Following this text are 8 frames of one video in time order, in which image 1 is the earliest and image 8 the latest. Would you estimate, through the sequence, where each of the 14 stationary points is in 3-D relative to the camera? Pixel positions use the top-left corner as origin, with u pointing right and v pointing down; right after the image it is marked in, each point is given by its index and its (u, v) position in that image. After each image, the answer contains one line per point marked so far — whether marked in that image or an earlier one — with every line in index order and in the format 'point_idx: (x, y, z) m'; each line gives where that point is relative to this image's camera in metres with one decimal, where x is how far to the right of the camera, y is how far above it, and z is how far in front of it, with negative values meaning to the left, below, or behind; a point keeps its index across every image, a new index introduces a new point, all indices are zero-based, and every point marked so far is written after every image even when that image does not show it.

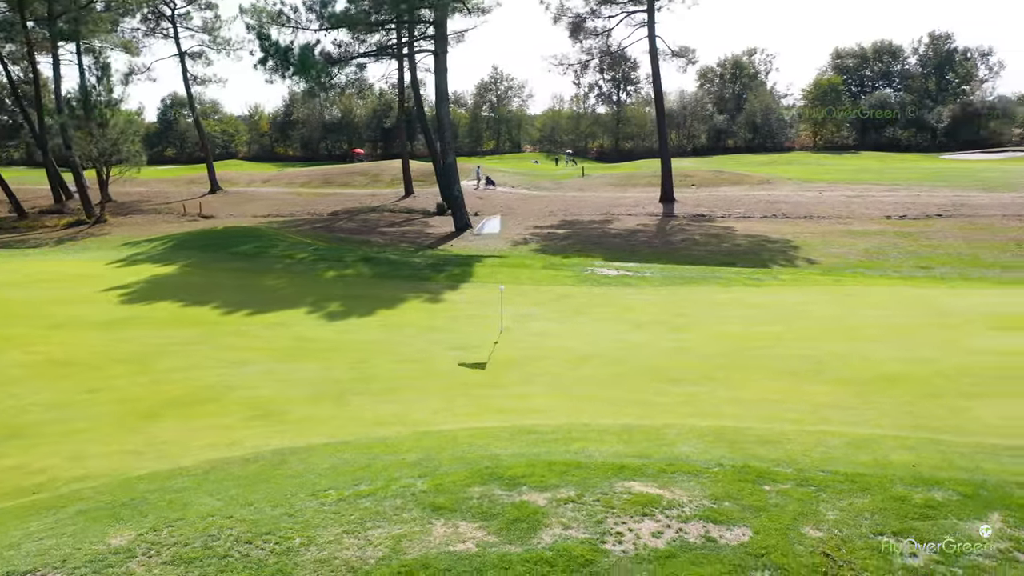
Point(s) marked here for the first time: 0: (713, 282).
0: (+2.9, +0.1, +11.8) m
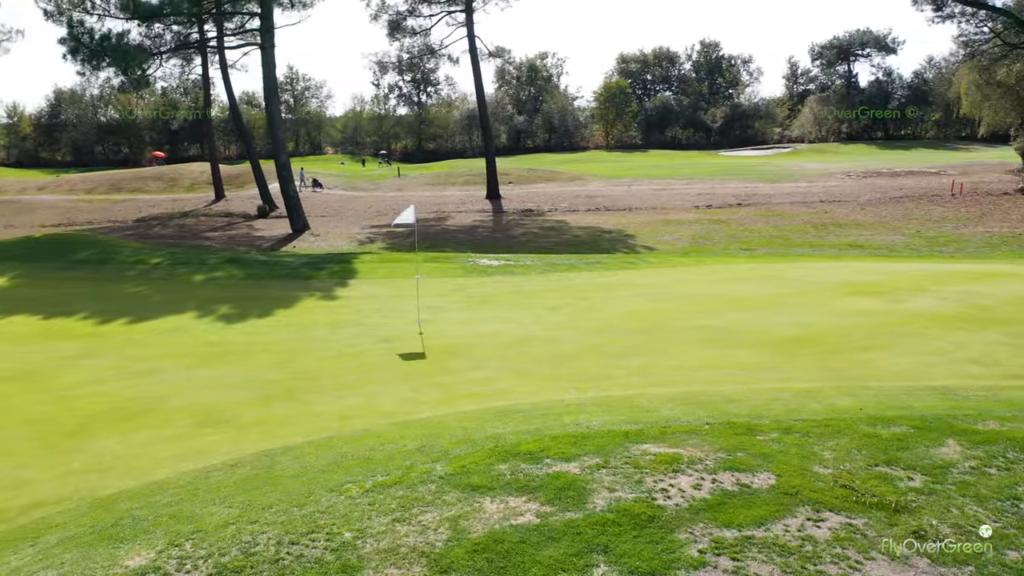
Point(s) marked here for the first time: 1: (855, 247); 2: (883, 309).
0: (+1.2, +0.3, +12.3) m
1: (+7.5, +0.9, +17.9) m
2: (+4.2, -0.2, +9.2) m
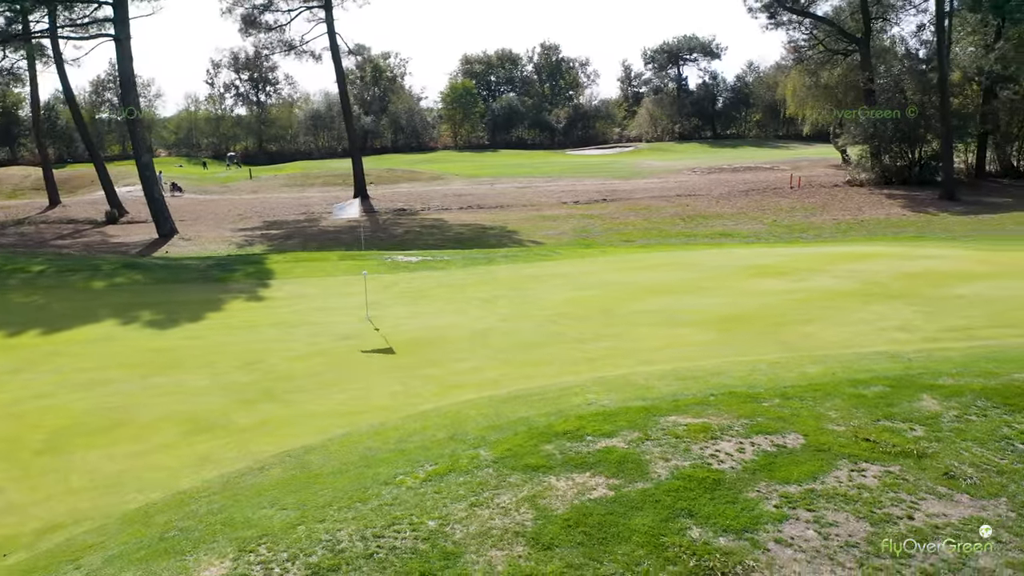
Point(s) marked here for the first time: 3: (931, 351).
0: (-0.1, +0.4, +12.5) m
1: (+5.0, +1.2, +19.2) m
2: (+3.5, 0.0, +10.0) m
3: (+3.7, -0.6, +7.2) m
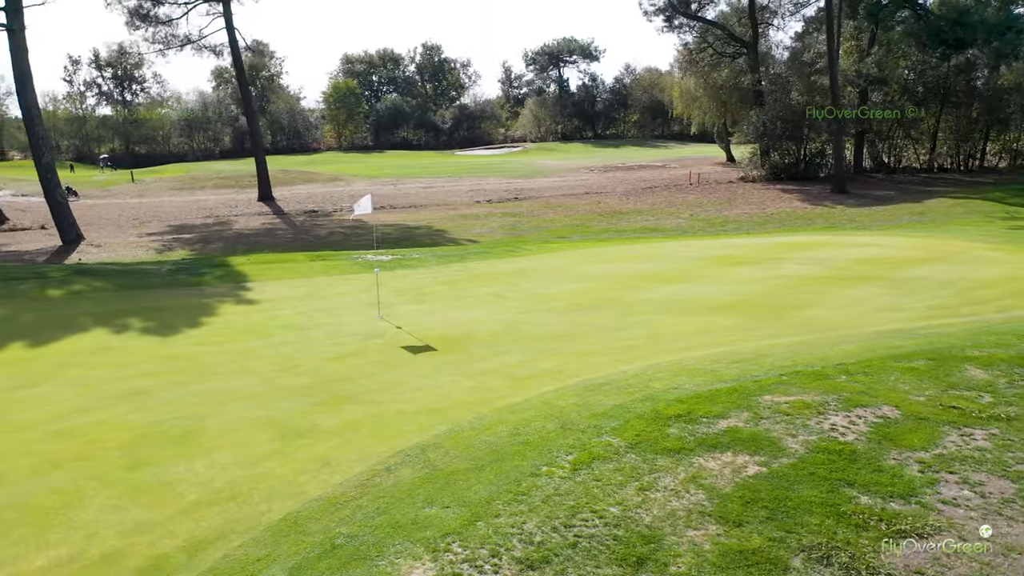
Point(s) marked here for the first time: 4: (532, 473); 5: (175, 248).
0: (-0.6, +0.5, +12.4) m
1: (+3.4, +1.4, +19.8) m
2: (+3.3, +0.2, +10.5) m
3: (+4.0, -0.4, +7.7) m
4: (+0.1, -1.0, +4.3) m
5: (-7.5, +0.9, +18.2) m
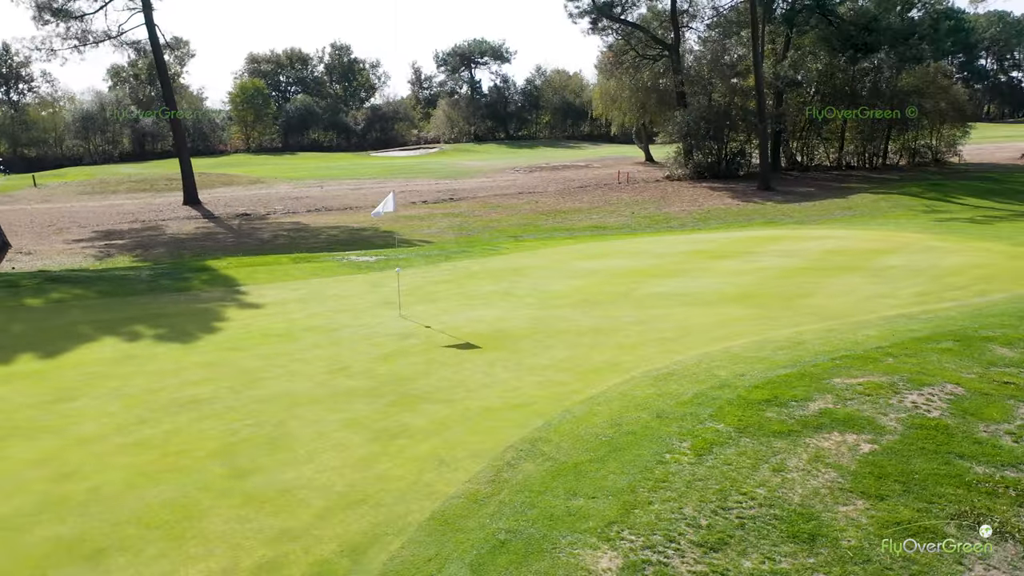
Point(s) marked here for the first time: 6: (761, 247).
0: (-0.9, +0.5, +12.3) m
1: (+2.2, +1.5, +20.1) m
2: (+3.2, +0.3, +10.9) m
3: (+4.2, -0.2, +8.2) m
4: (+0.8, -0.9, +4.4) m
5: (-8.4, +0.7, +17.3) m
6: (+3.9, +0.6, +12.8) m
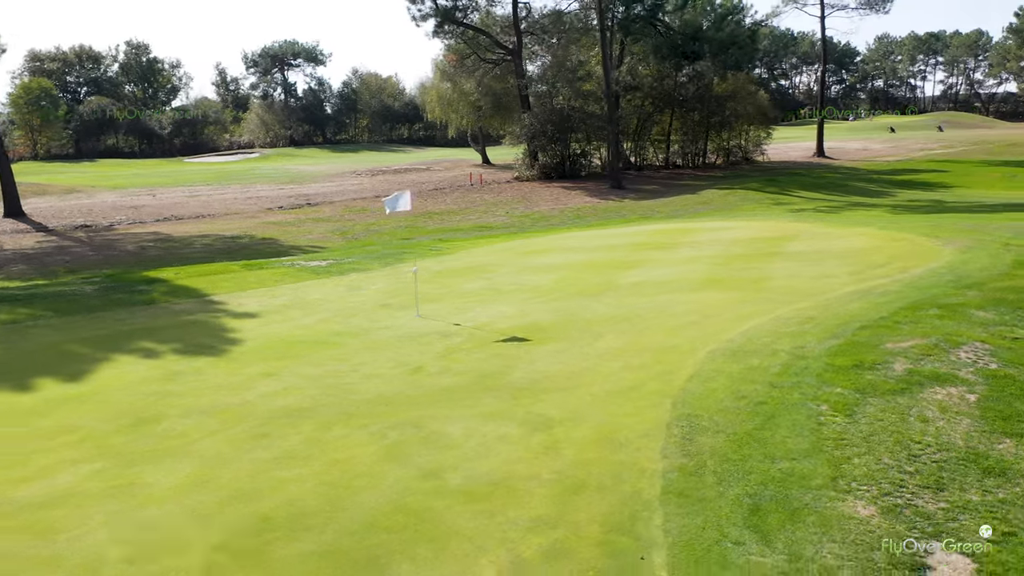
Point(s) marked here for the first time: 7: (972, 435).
0: (-1.7, +0.4, +12.2) m
1: (-0.6, +1.5, +20.5) m
2: (+2.6, +0.5, +11.7) m
3: (+4.2, 0.0, +9.3) m
4: (+1.8, -0.8, +4.8) m
5: (-10.2, +0.3, +15.3) m
6: (+2.8, +0.8, +13.7) m
7: (+2.6, -0.8, +4.6) m
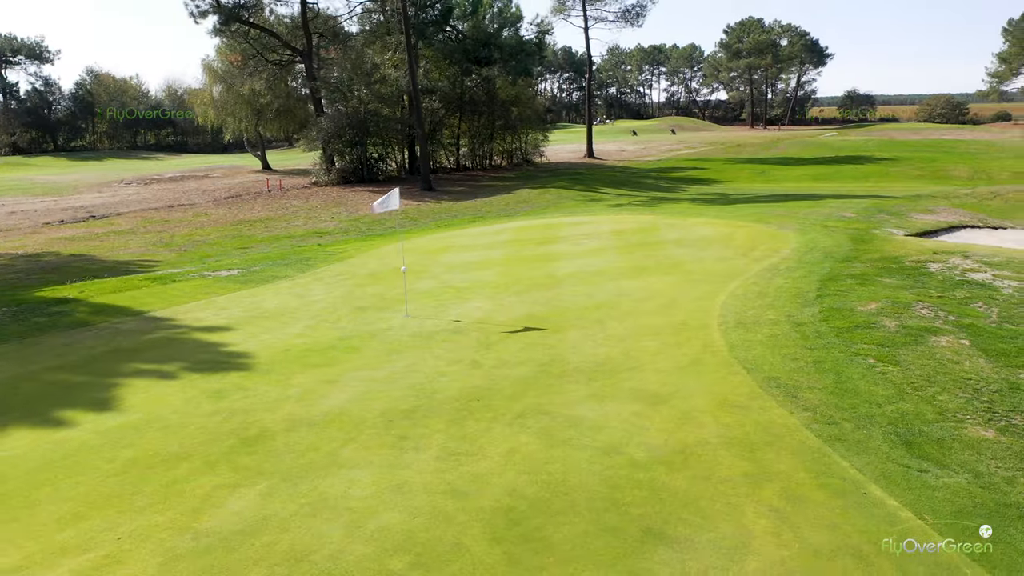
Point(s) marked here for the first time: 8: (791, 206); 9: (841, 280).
0: (-3.1, +0.3, +11.6) m
1: (-4.5, +1.3, +19.9) m
2: (+1.2, +0.6, +12.5) m
3: (+3.4, +0.3, +10.6) m
4: (+2.5, -0.6, +5.6) m
5: (-12.1, -0.4, +12.1) m
6: (+0.7, +1.0, +14.4) m
7: (+3.3, -0.6, +5.6) m
8: (+6.5, +1.9, +19.0) m
9: (+3.6, +0.1, +9.0) m
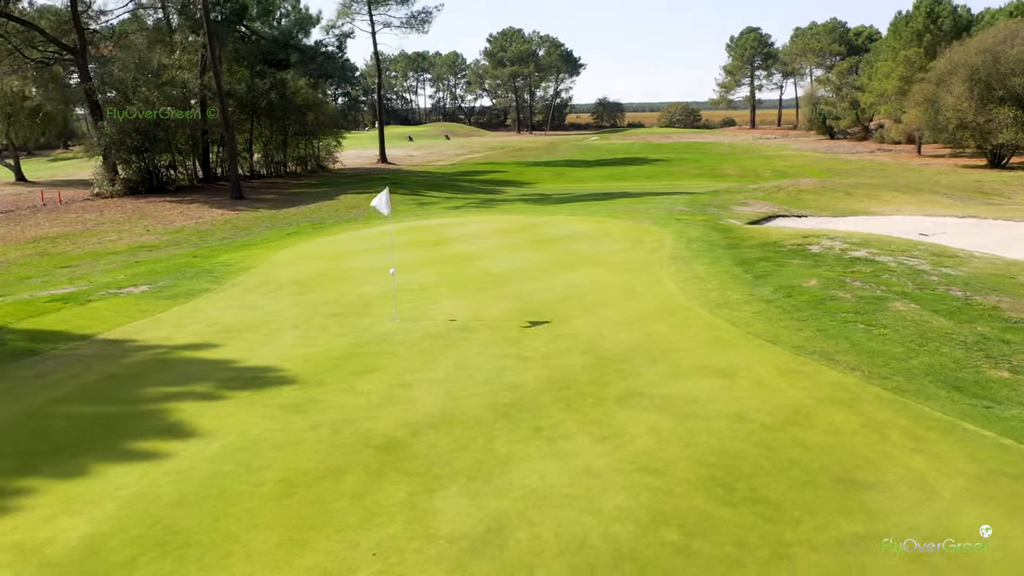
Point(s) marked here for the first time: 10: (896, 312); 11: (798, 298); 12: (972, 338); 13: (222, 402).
0: (-4.2, +0.1, +10.7) m
1: (-7.9, +0.9, +18.2) m
2: (-0.4, +0.6, +12.7) m
3: (+2.3, +0.5, +11.6) m
4: (+2.9, -0.4, +6.5) m
5: (-12.9, -1.1, +8.6) m
6: (-1.3, +0.9, +14.4) m
7: (+3.7, -0.3, +6.8) m
8: (+2.8, +2.1, +20.5) m
9: (+2.9, +0.3, +10.1) m
10: (+3.3, -0.2, +7.1) m
11: (+2.7, -0.1, +7.8) m
12: (+3.6, -0.4, +6.4) m
13: (-1.9, -0.8, +5.4) m
